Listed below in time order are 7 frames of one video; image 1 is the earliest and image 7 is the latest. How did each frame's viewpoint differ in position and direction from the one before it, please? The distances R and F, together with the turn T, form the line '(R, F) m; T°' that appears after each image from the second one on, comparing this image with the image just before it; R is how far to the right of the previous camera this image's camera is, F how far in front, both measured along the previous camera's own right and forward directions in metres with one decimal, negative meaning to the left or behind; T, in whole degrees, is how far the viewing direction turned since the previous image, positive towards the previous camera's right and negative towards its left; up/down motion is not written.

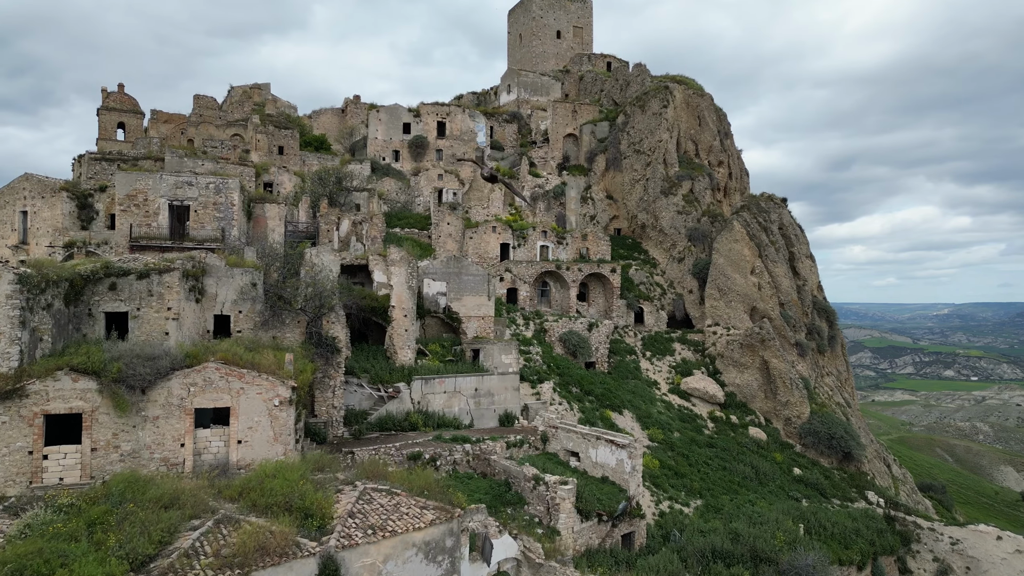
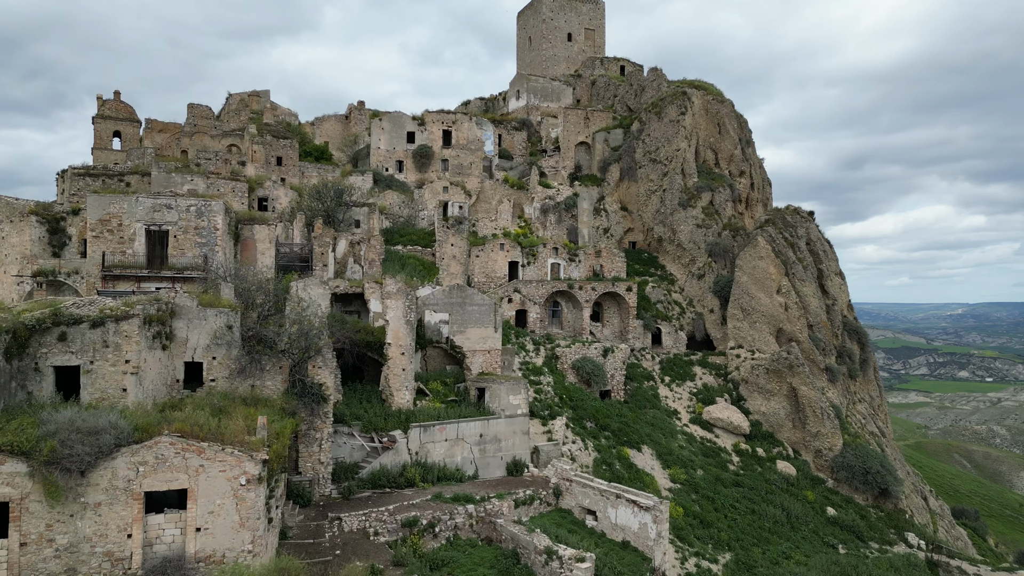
(0.0, +2.0) m; -1°
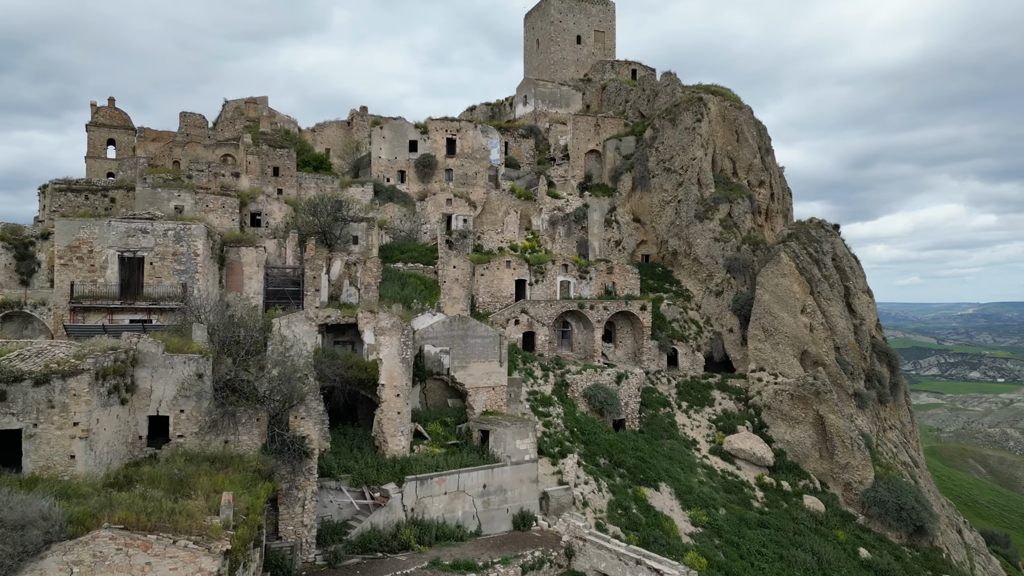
(0.0, +1.8) m; -1°
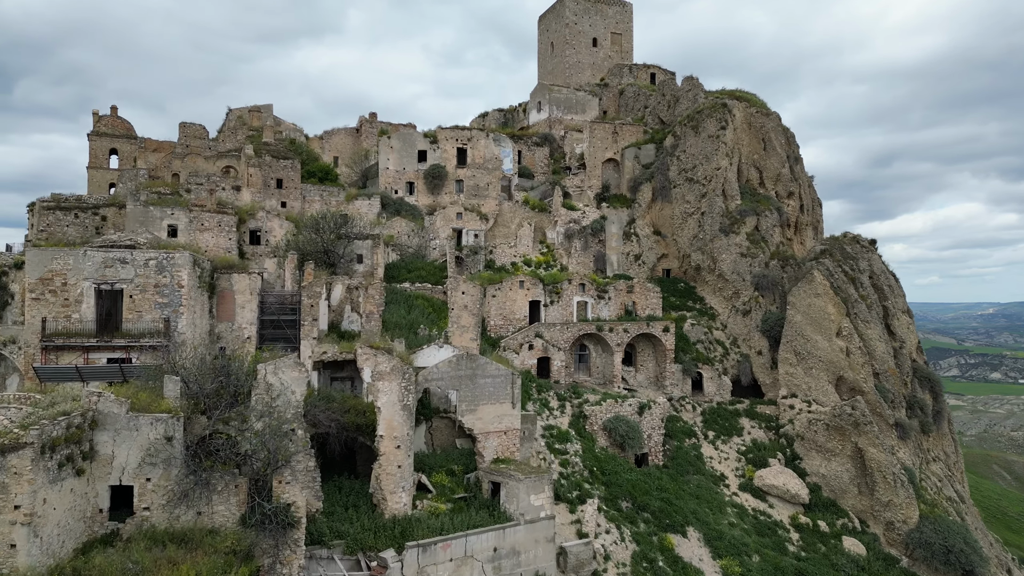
(0.0, +1.8) m; -1°
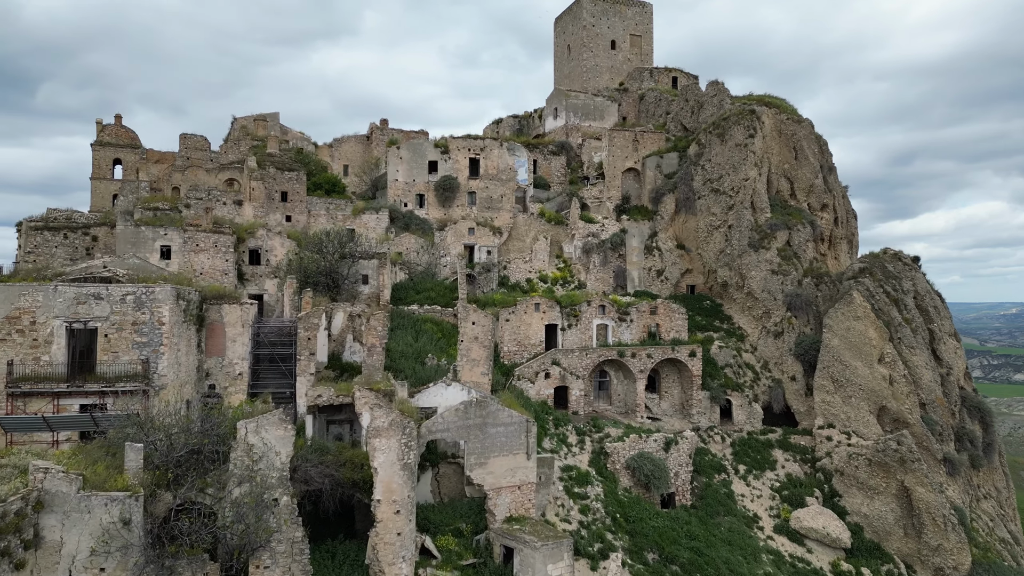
(0.0, +1.8) m; -1°
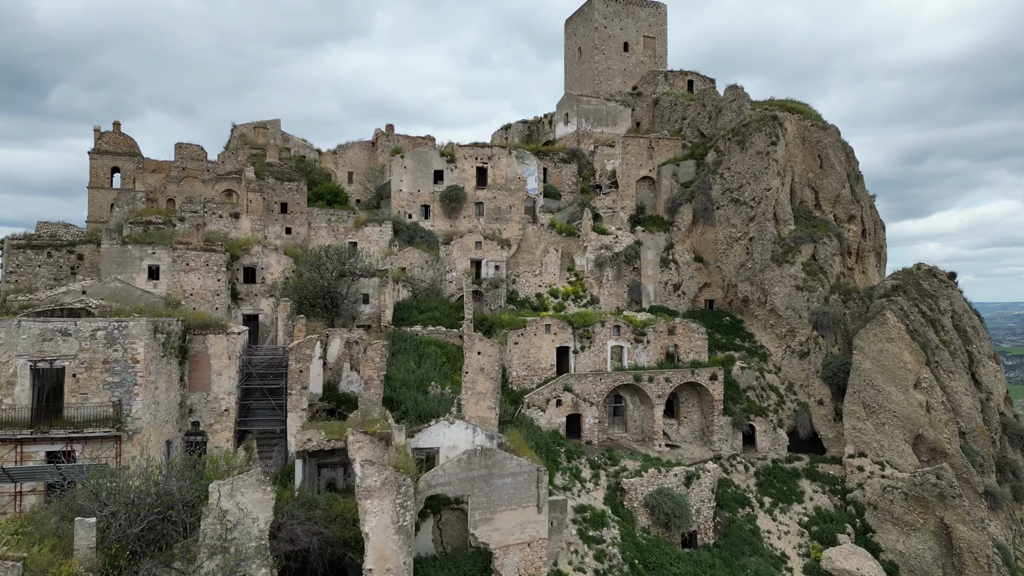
(0.0, +1.5) m; -1°
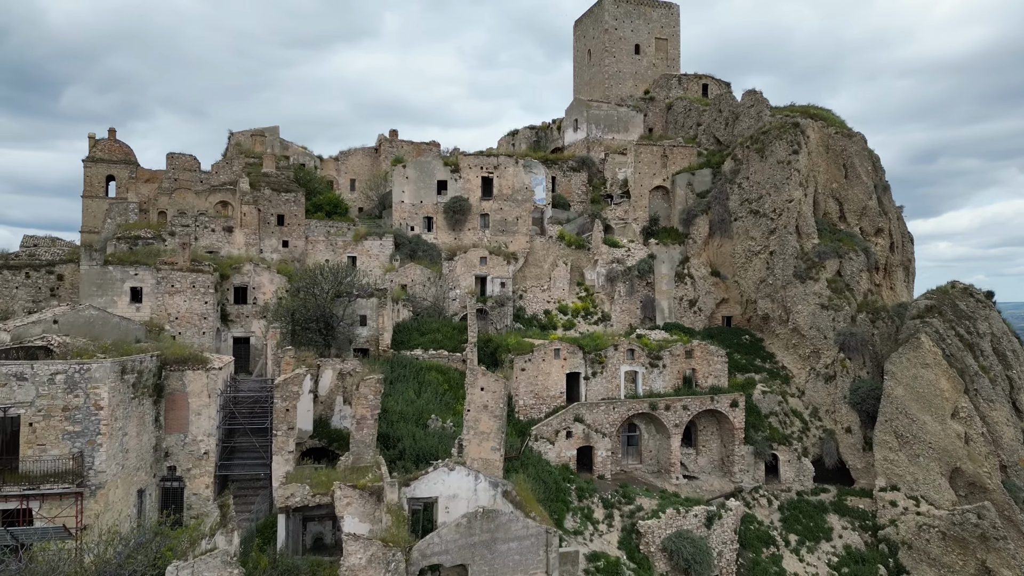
(0.0, +1.5) m; -1°
